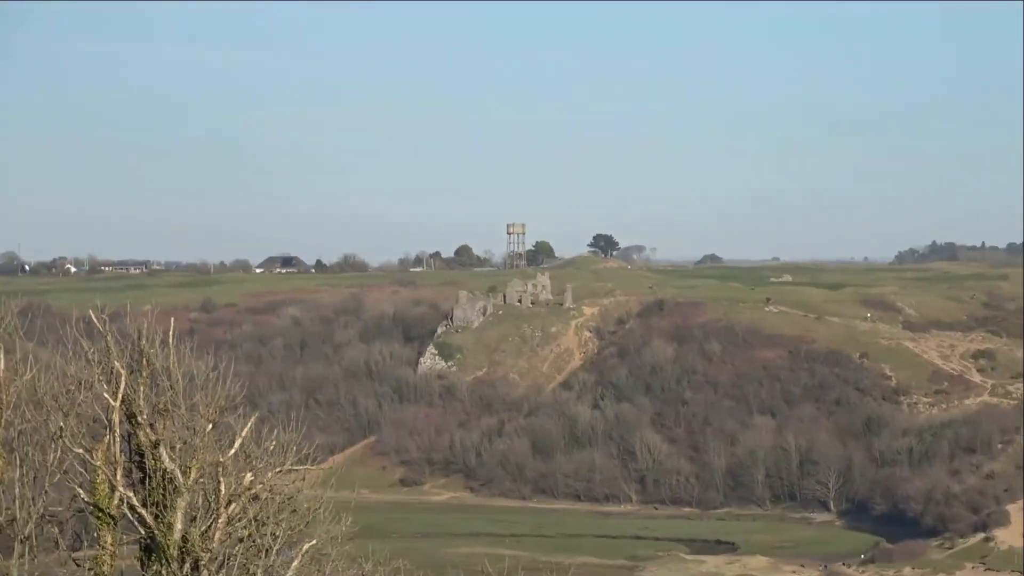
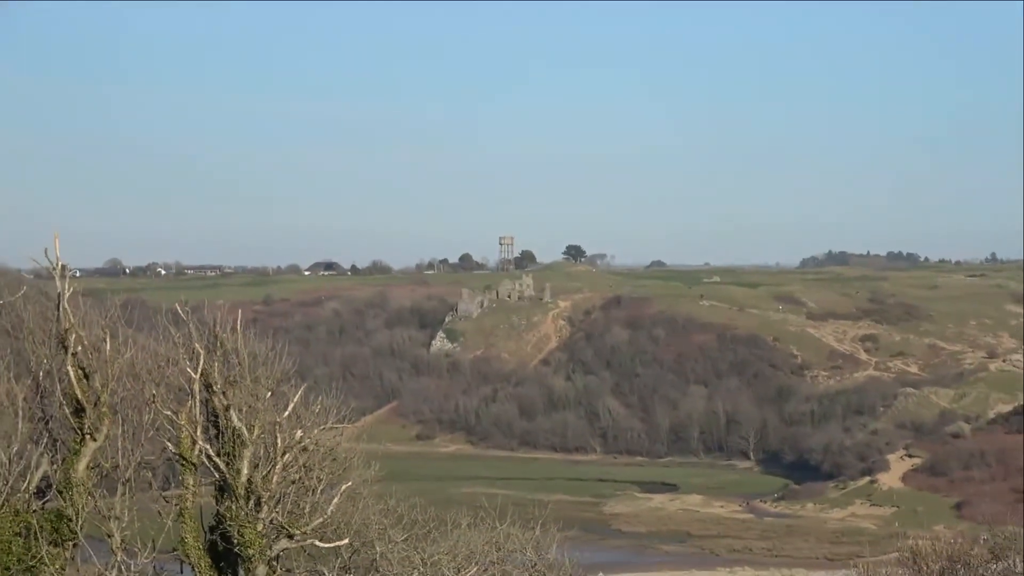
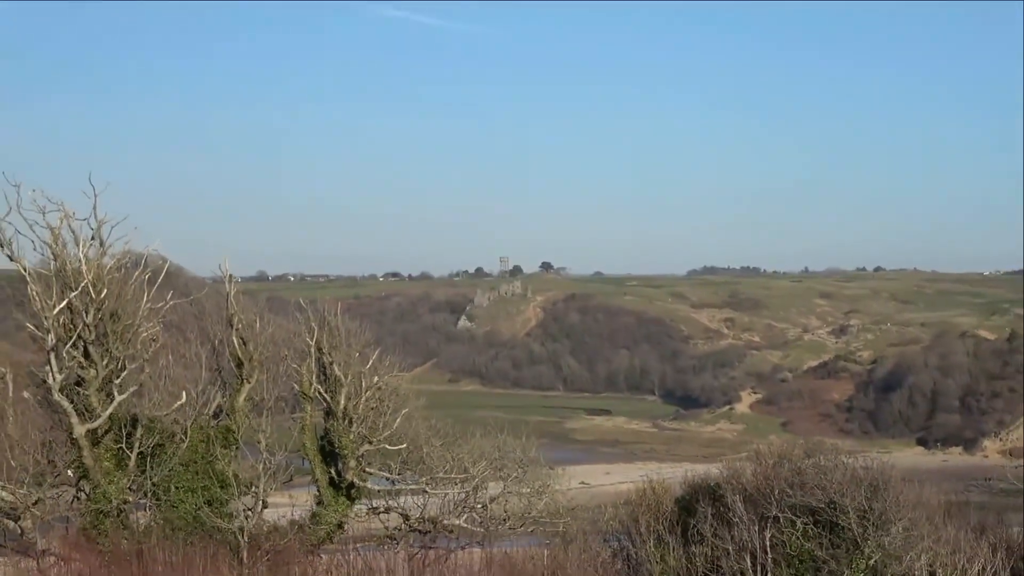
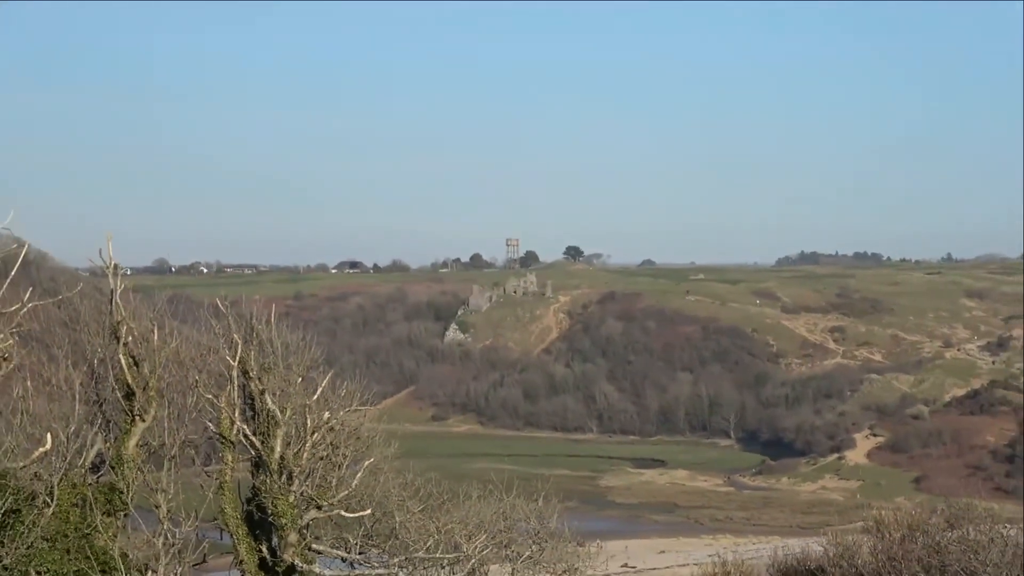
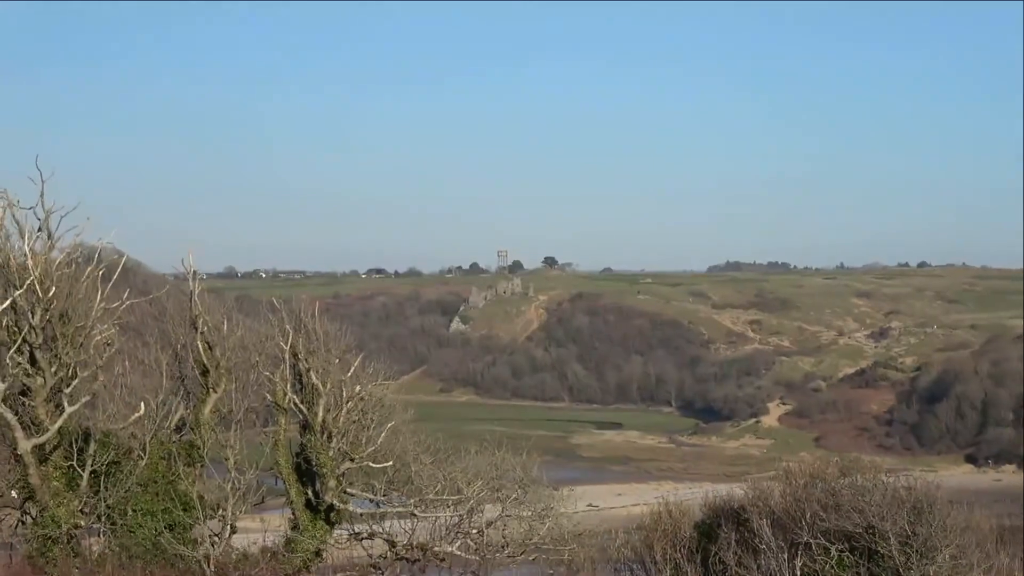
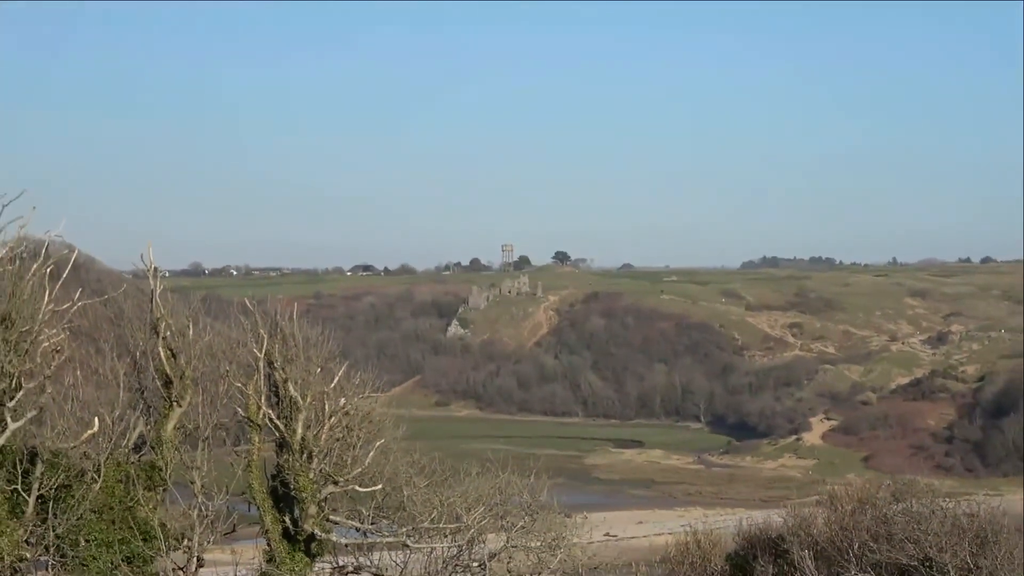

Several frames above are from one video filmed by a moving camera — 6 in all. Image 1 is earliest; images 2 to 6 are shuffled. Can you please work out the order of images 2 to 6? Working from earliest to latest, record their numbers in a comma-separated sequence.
2, 4, 6, 5, 3
